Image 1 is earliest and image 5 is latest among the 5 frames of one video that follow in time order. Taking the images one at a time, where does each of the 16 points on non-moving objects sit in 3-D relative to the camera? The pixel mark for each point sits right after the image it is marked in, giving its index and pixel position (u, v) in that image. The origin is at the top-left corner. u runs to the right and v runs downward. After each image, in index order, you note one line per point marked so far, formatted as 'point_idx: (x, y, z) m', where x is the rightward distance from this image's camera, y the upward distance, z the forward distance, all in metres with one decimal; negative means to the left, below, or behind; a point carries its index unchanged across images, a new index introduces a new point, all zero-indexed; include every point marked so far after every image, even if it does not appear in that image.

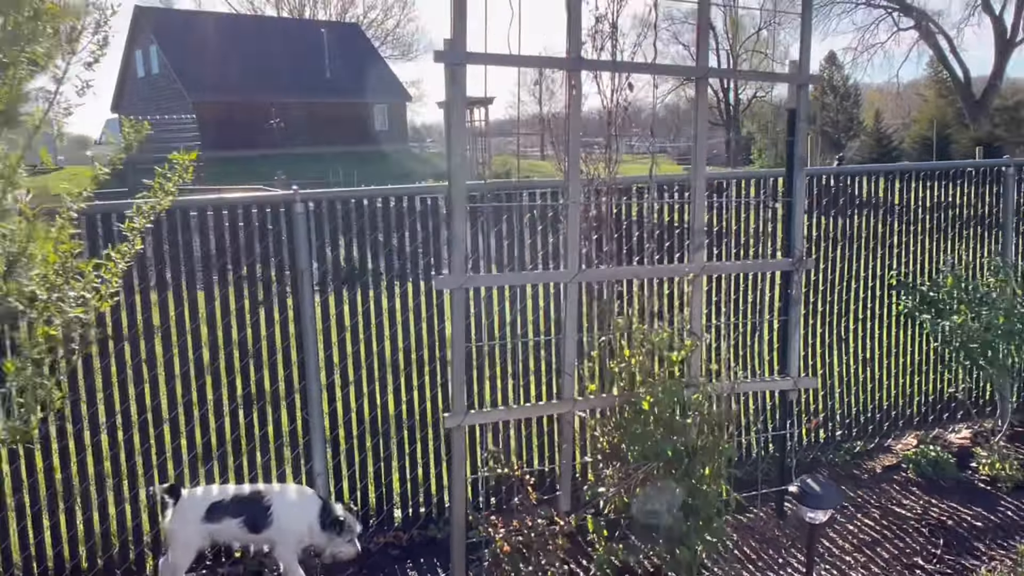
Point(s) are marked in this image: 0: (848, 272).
0: (+2.0, +0.1, +5.0) m
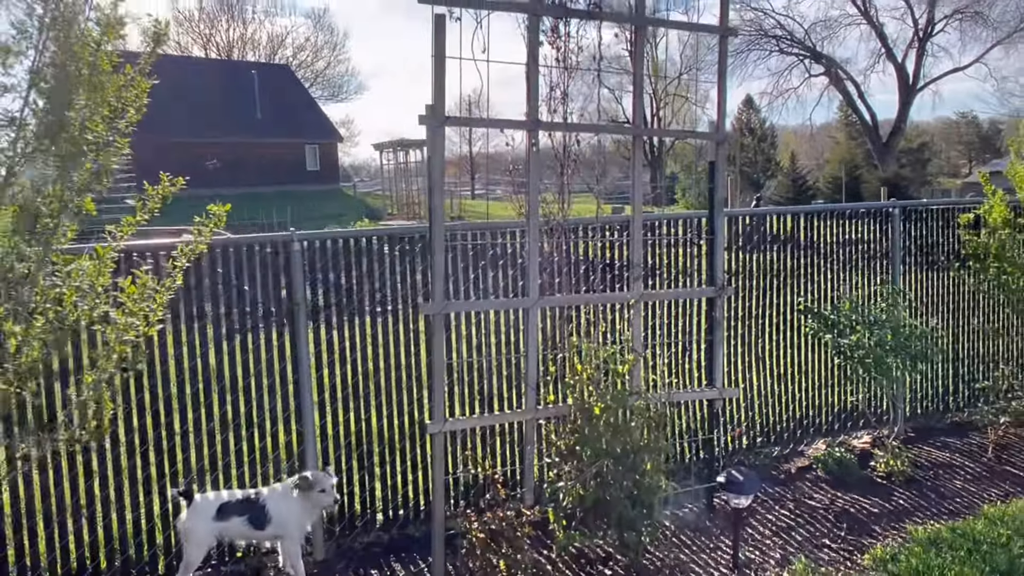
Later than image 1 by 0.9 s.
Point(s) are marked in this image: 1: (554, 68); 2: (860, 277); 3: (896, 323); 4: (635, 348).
0: (+1.7, -0.1, +5.8) m
1: (+0.2, +1.1, +4.4) m
2: (+2.5, +0.1, +6.2) m
3: (+2.5, -0.2, +5.6) m
4: (+0.6, -0.3, +4.5) m
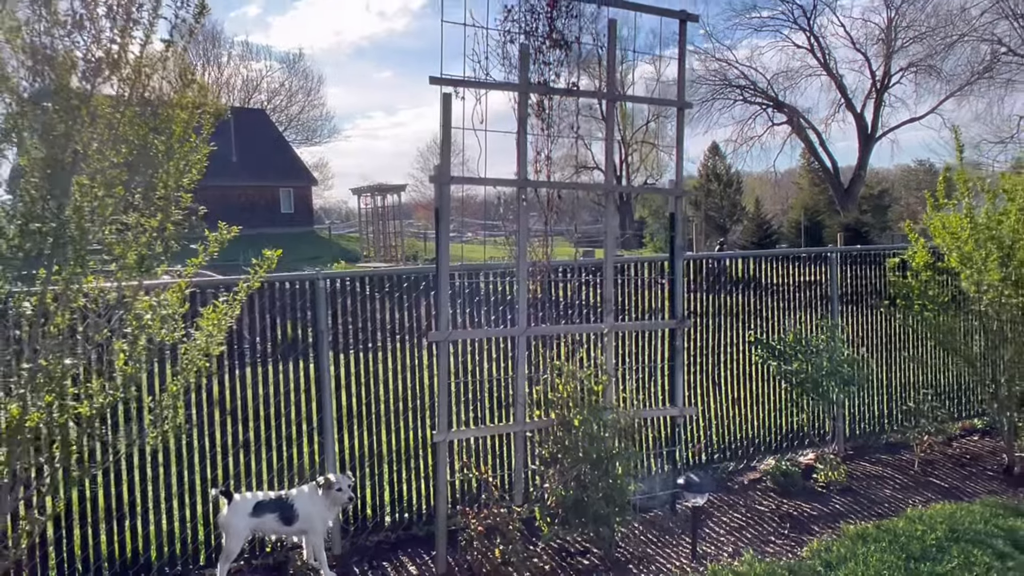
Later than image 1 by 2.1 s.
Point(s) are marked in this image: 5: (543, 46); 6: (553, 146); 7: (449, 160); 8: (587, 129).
0: (+1.6, -0.3, +6.7) m
1: (+0.2, +0.9, +5.3) m
2: (+2.4, -0.2, +7.1) m
3: (+2.4, -0.5, +6.5) m
4: (+0.6, -0.5, +5.3) m
5: (+0.2, +1.5, +5.2) m
6: (+0.3, +0.9, +5.3) m
7: (-0.3, +0.7, +4.8) m
8: (+0.5, +1.0, +5.5) m
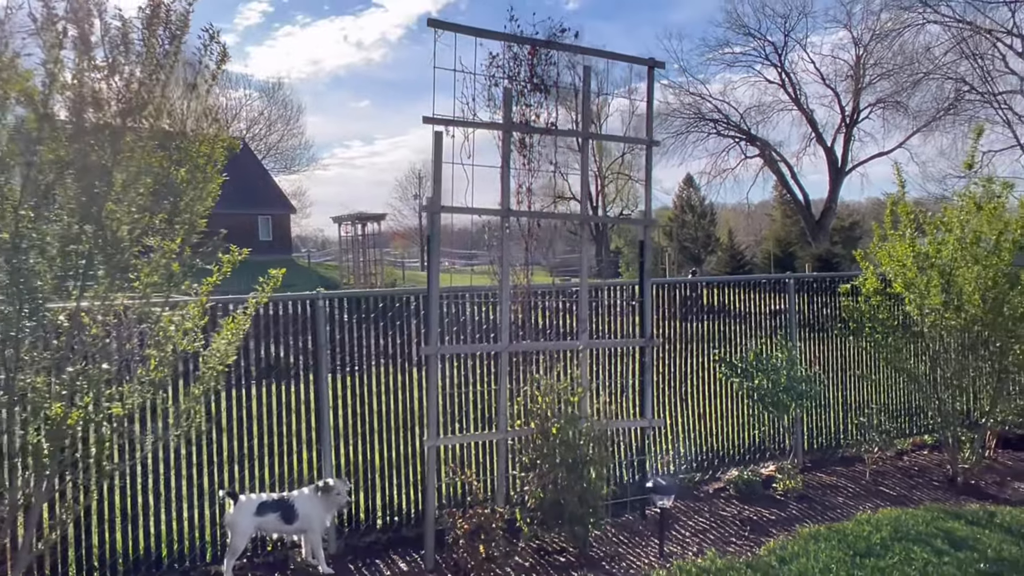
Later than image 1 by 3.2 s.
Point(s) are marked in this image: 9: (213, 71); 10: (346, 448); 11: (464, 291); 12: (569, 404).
0: (+1.4, -0.5, +7.2) m
1: (+0.1, +0.8, +5.8) m
2: (+2.2, -0.4, +7.6) m
3: (+2.3, -0.7, +7.0) m
4: (+0.5, -0.6, +5.8) m
5: (+0.1, +1.3, +5.8) m
6: (+0.1, +0.7, +5.8) m
7: (-0.4, +0.6, +5.3) m
8: (+0.4, +0.9, +6.0) m
9: (-1.4, +1.0, +4.0) m
10: (-1.1, -1.0, +5.6) m
11: (-0.3, 0.0, +6.0) m
12: (+0.4, -0.7, +5.5) m
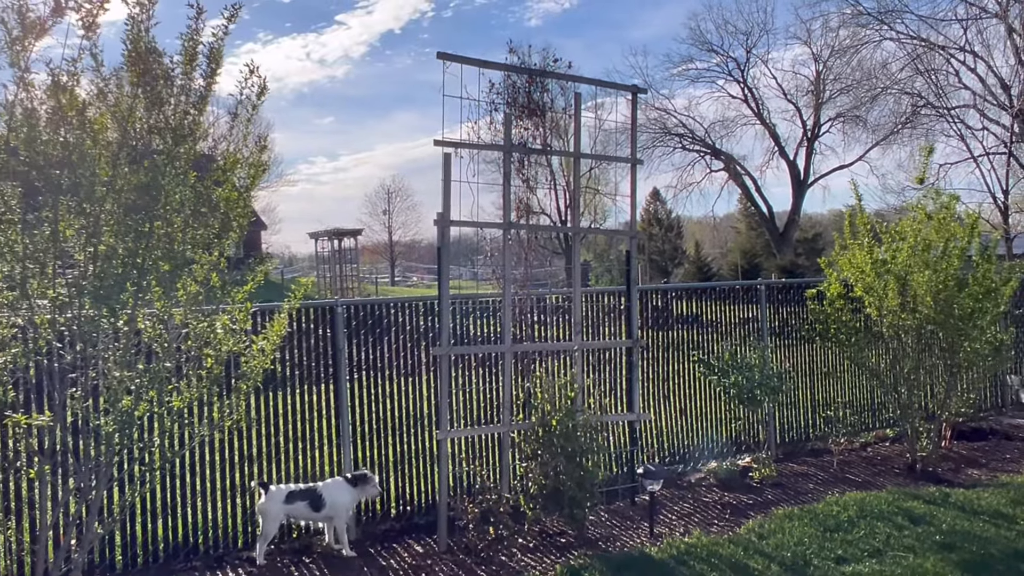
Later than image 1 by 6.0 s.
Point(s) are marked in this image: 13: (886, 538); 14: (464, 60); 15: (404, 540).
0: (+1.4, -0.6, +7.8) m
1: (+0.1, +0.8, +6.4) m
2: (+2.2, -0.5, +8.3) m
3: (+2.2, -0.7, +7.7) m
4: (+0.5, -0.7, +6.4) m
5: (+0.1, +1.3, +6.4) m
6: (+0.1, +0.7, +6.4) m
7: (-0.4, +0.6, +5.9) m
8: (+0.3, +0.8, +6.6) m
9: (-1.4, +1.0, +4.6) m
10: (-1.1, -1.1, +6.1) m
11: (-0.3, -0.1, +6.6) m
12: (+0.4, -0.8, +6.1) m
13: (+2.6, -1.7, +6.0) m
14: (-0.3, +1.6, +6.1) m
15: (-0.8, -1.8, +6.1) m
